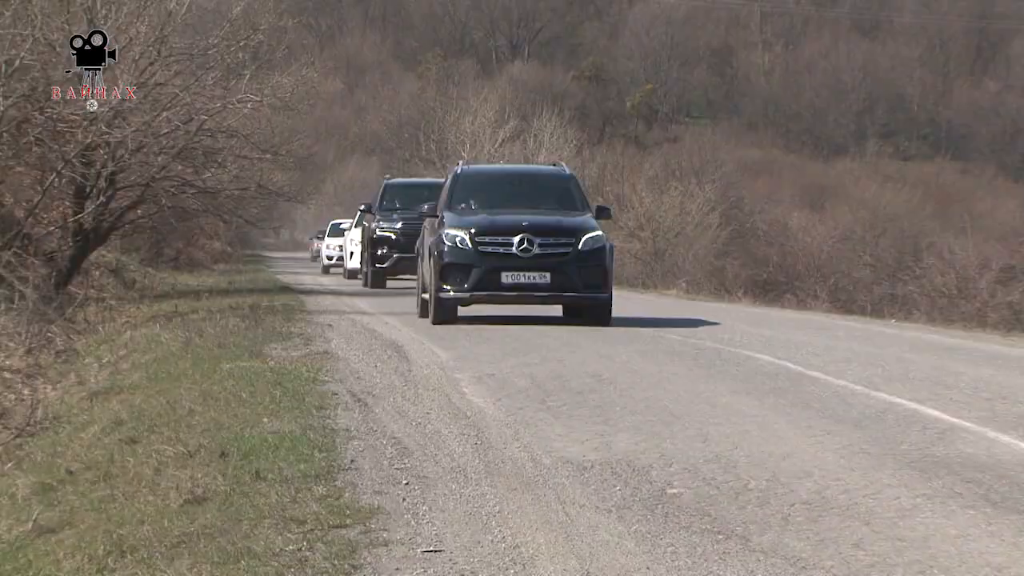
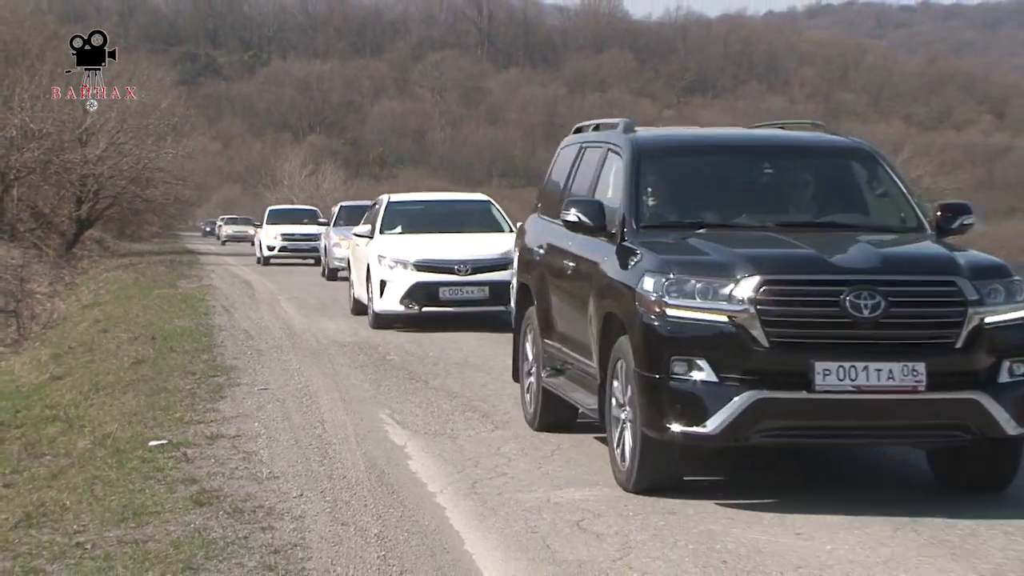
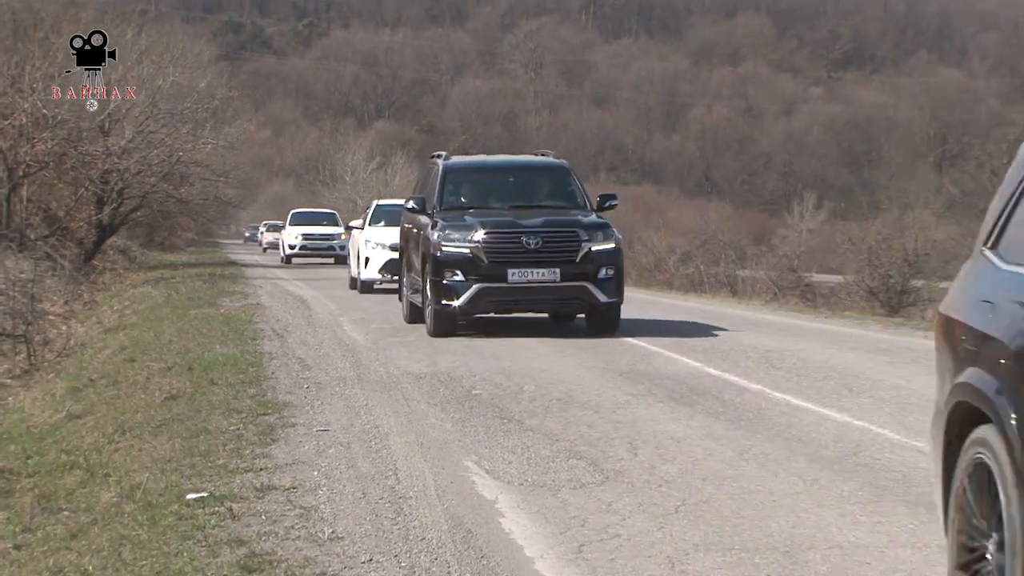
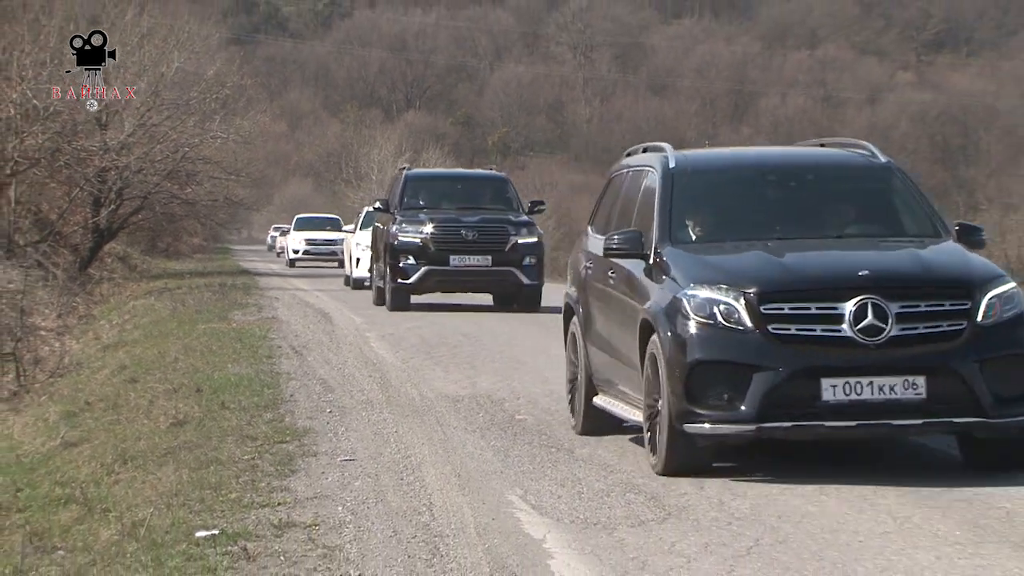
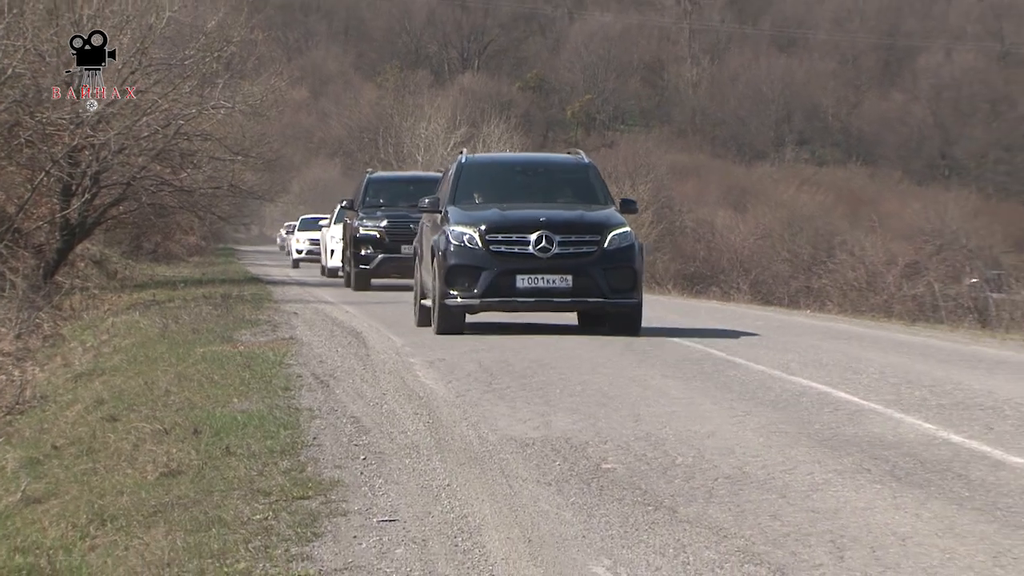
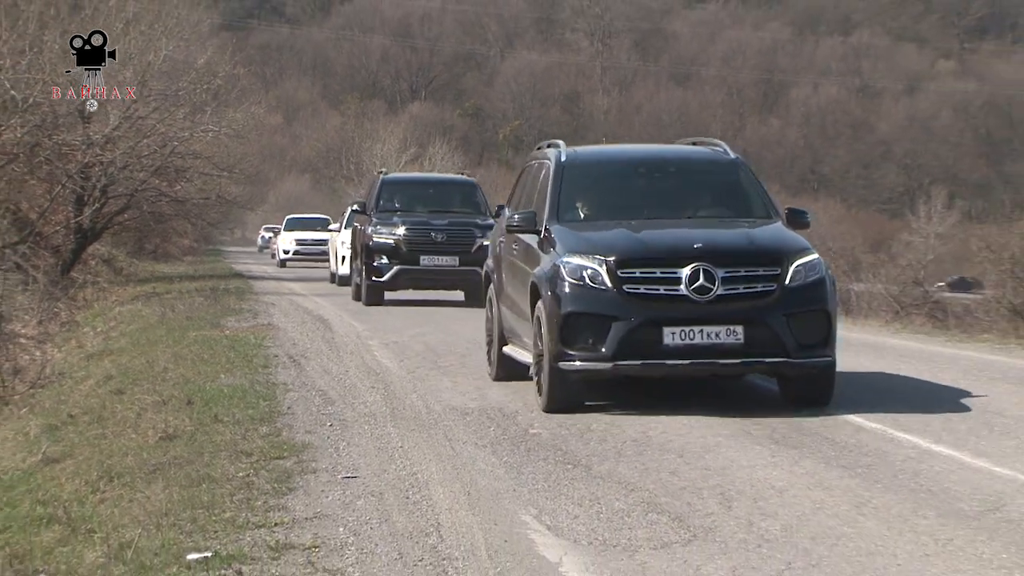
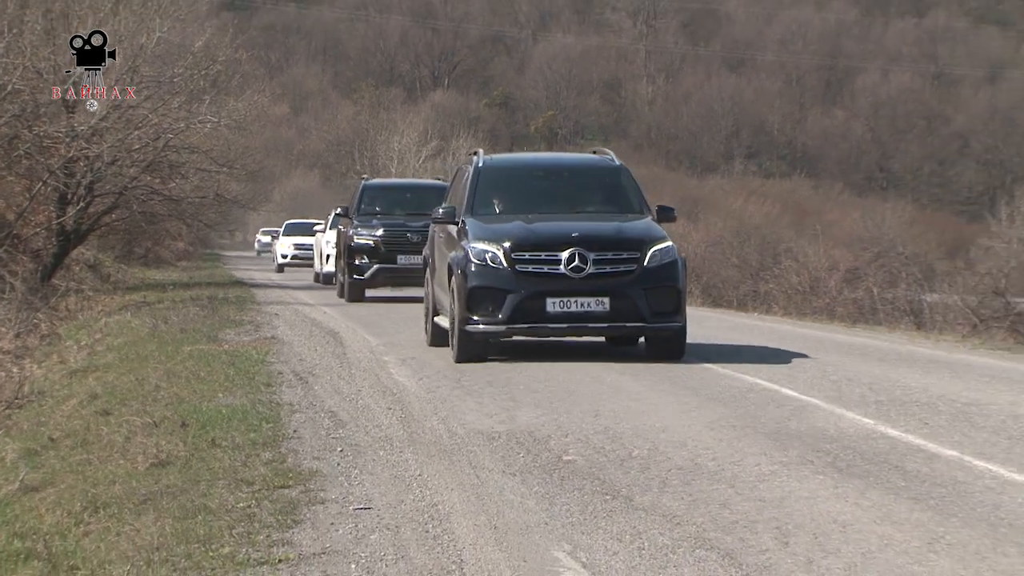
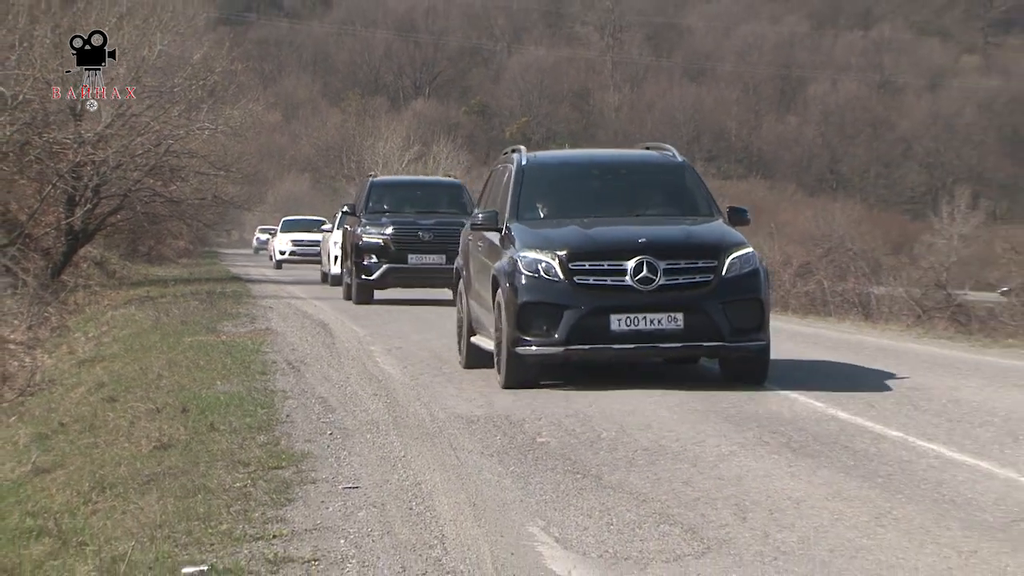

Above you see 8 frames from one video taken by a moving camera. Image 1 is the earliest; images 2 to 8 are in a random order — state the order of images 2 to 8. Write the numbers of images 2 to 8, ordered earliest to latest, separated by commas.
5, 7, 8, 6, 4, 3, 2
